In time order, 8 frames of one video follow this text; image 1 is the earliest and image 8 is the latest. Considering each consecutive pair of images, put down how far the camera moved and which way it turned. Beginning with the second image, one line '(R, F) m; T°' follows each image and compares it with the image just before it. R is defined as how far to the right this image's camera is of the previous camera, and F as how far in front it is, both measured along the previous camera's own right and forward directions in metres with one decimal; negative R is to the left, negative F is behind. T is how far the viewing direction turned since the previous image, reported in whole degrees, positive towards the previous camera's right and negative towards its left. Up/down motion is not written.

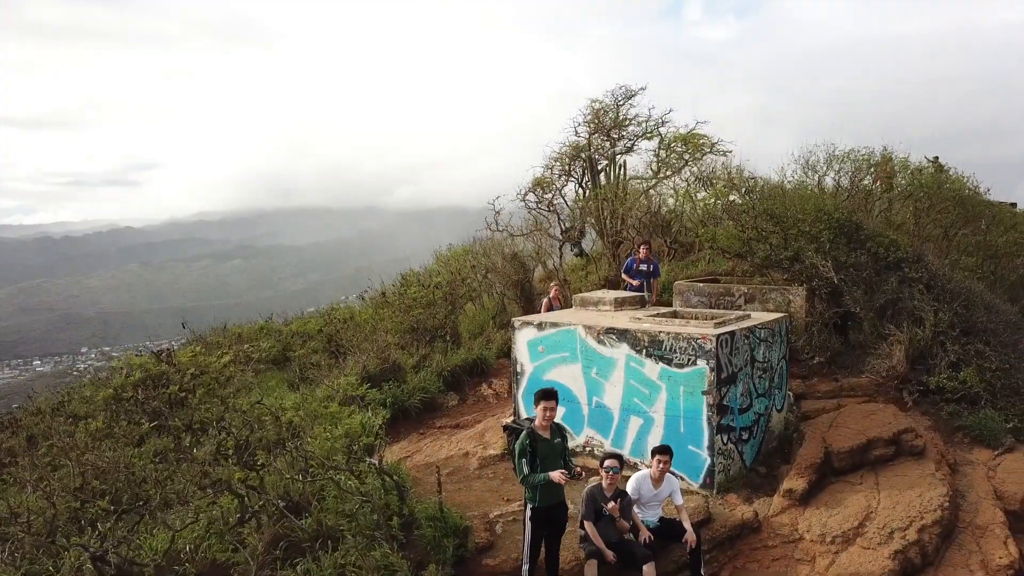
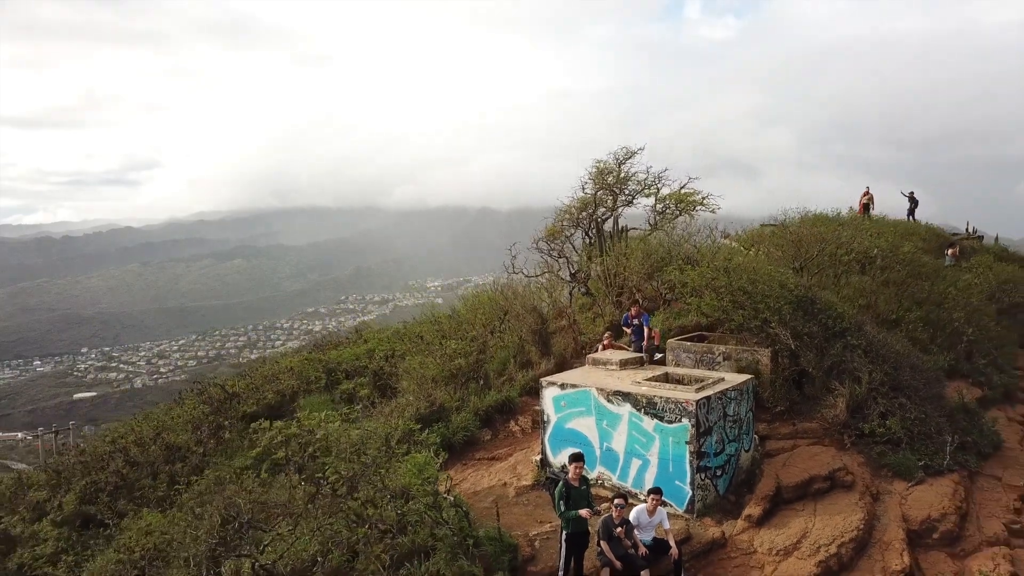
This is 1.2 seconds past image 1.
(-0.3, -1.4) m; 0°
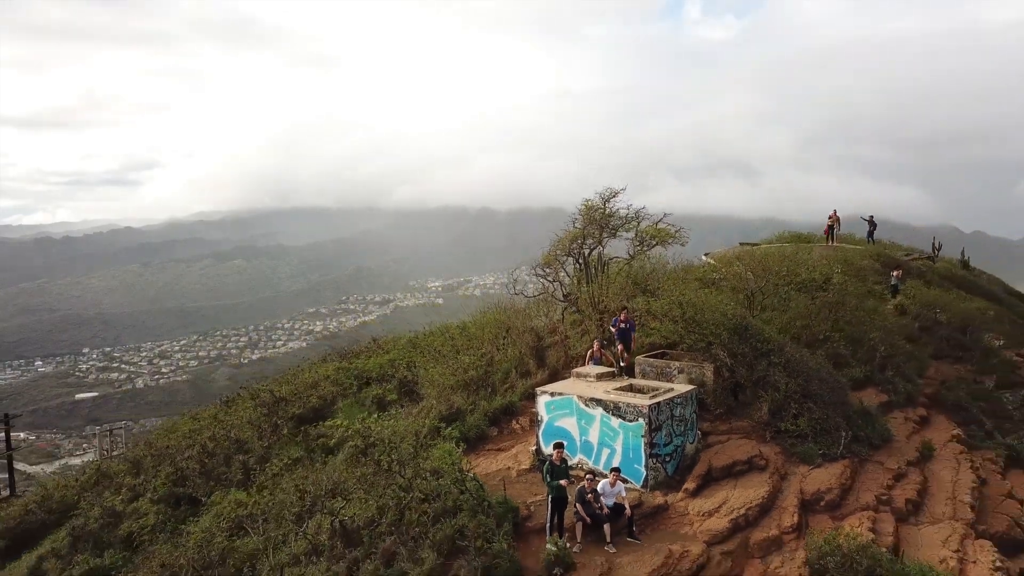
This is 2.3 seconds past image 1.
(0.0, -2.1) m; 0°
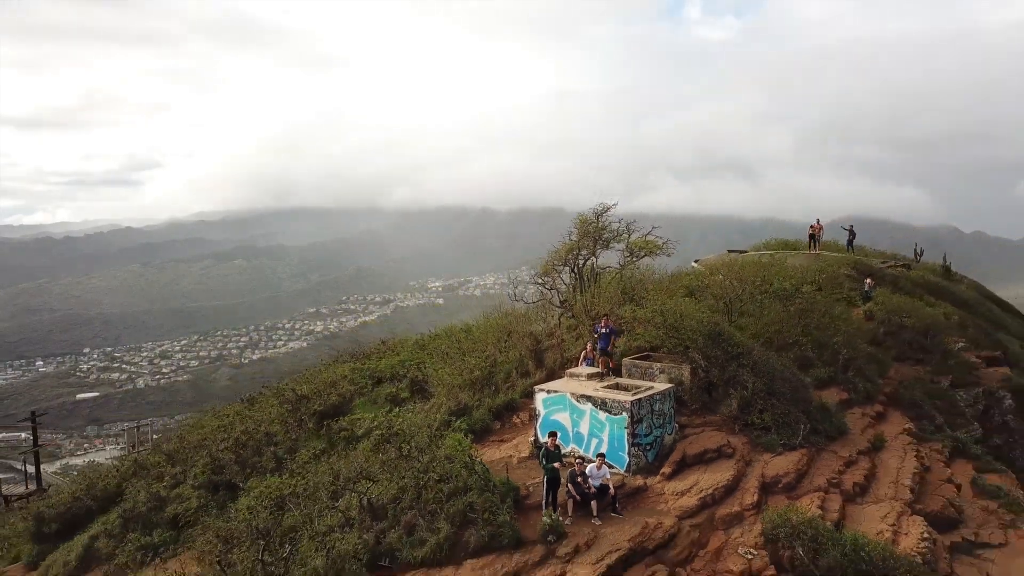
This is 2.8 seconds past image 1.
(0.0, -1.2) m; 0°
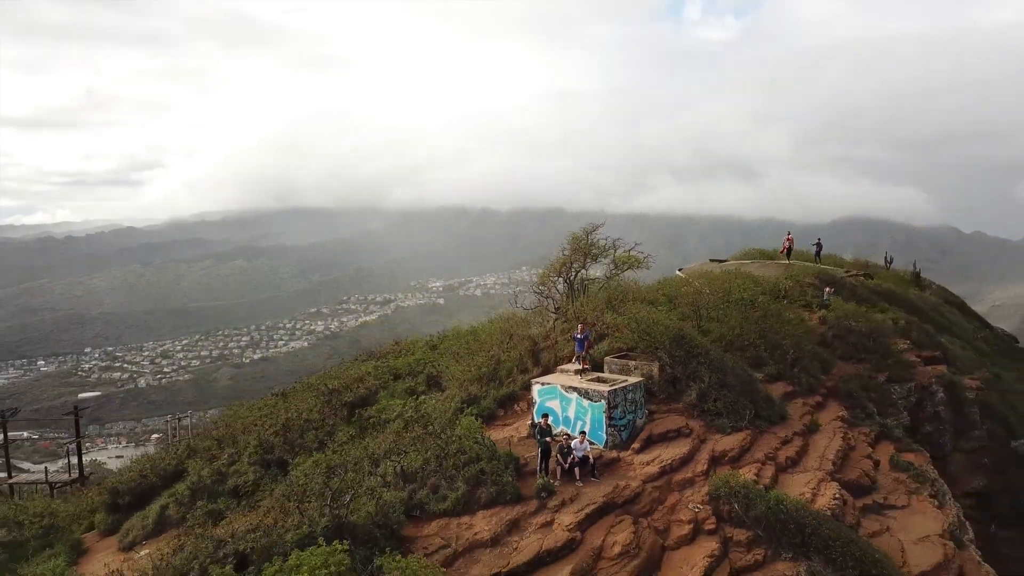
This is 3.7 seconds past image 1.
(0.0, -2.3) m; 0°
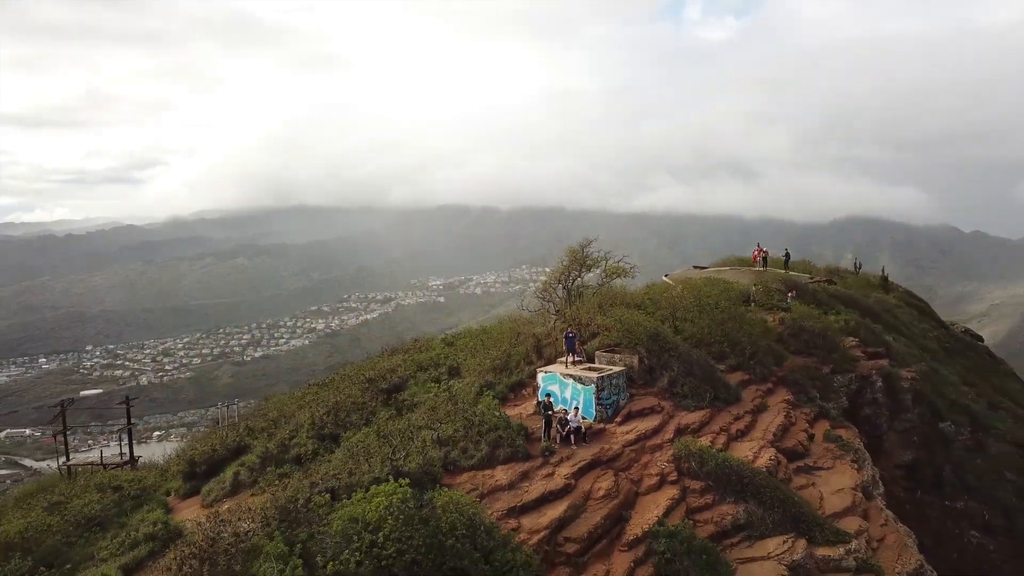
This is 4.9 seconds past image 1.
(-0.2, -3.1) m; 0°
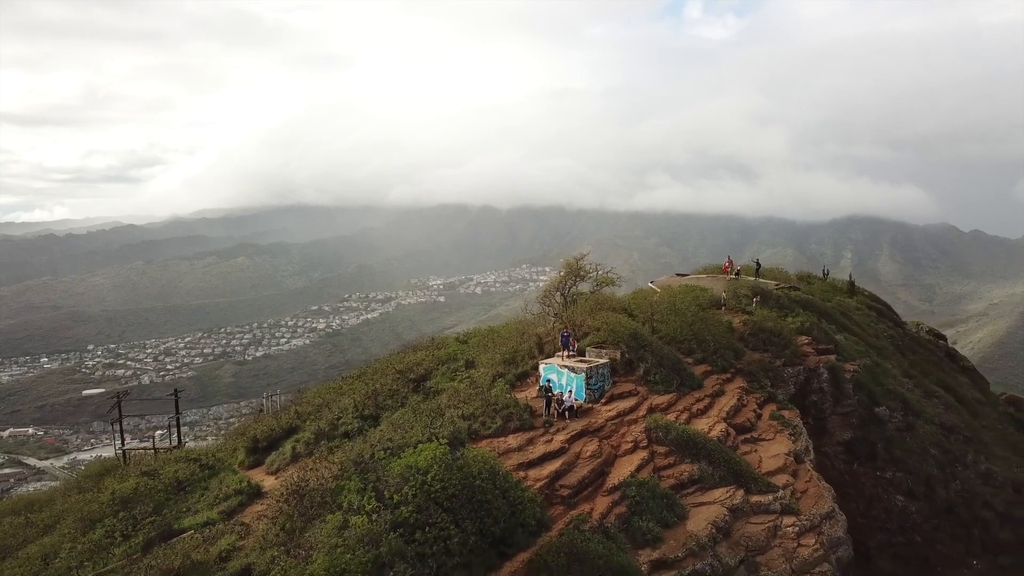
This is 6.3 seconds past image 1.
(-0.2, -3.8) m; 0°
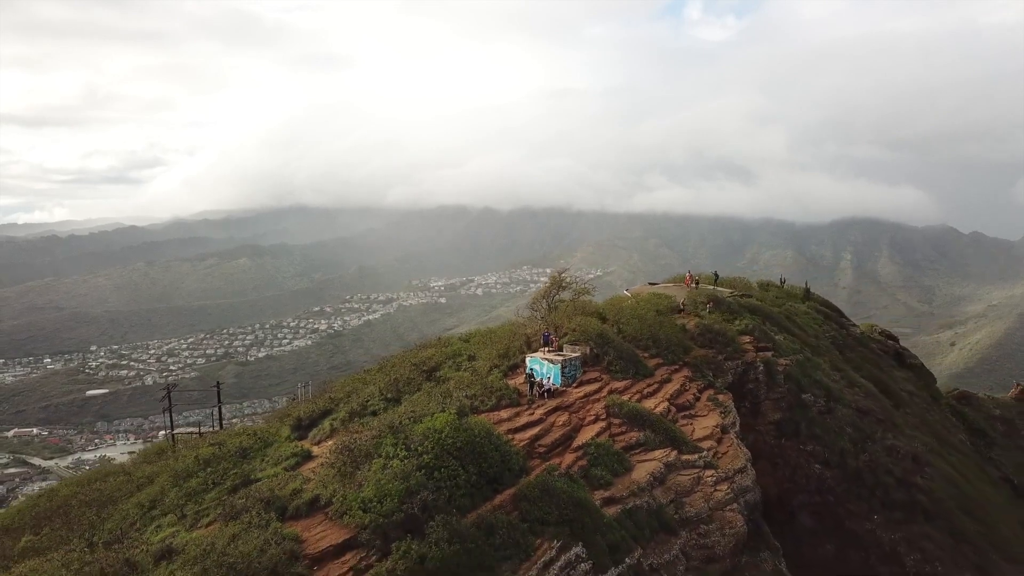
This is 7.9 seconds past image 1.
(+0.3, -5.3) m; 0°
